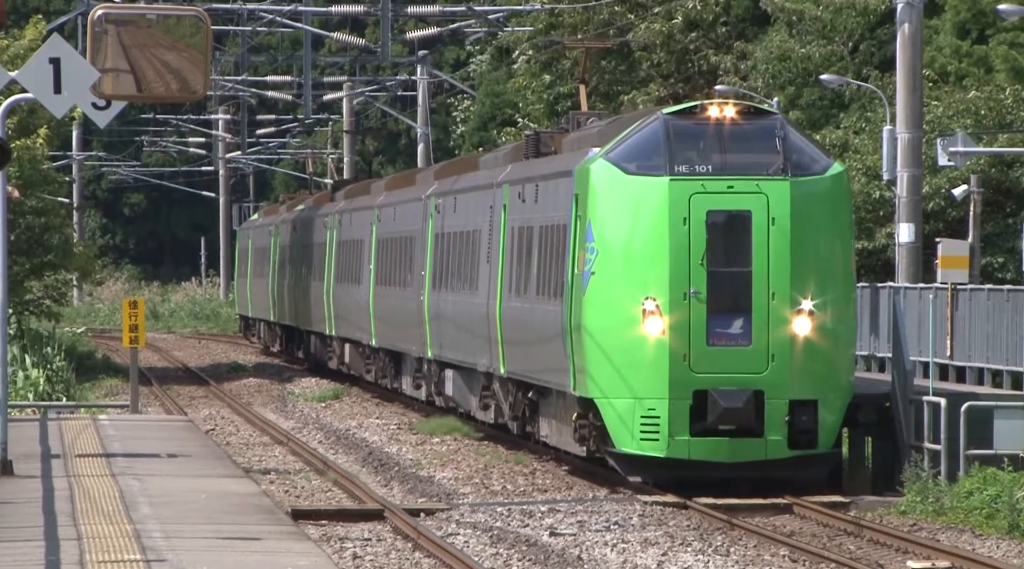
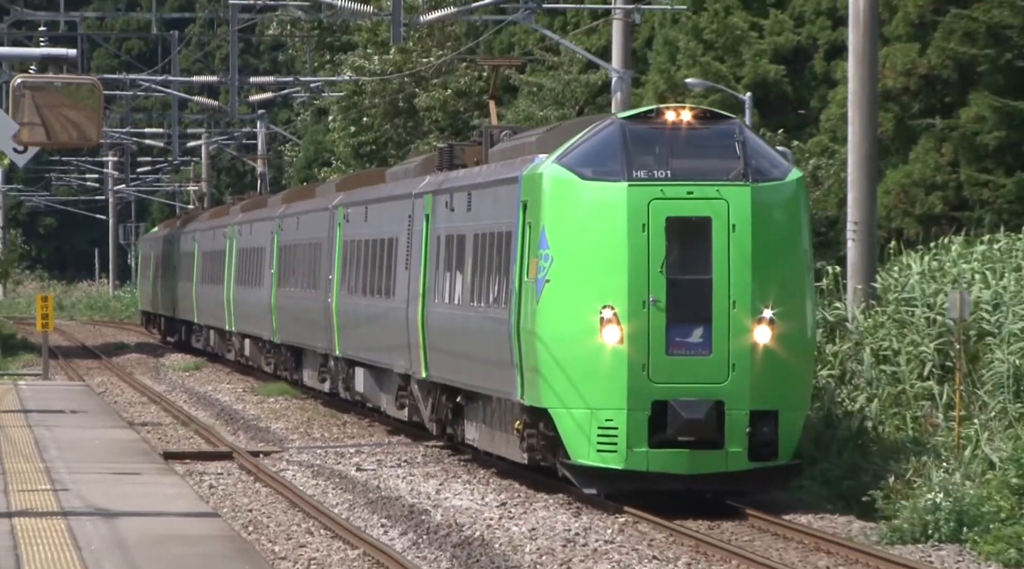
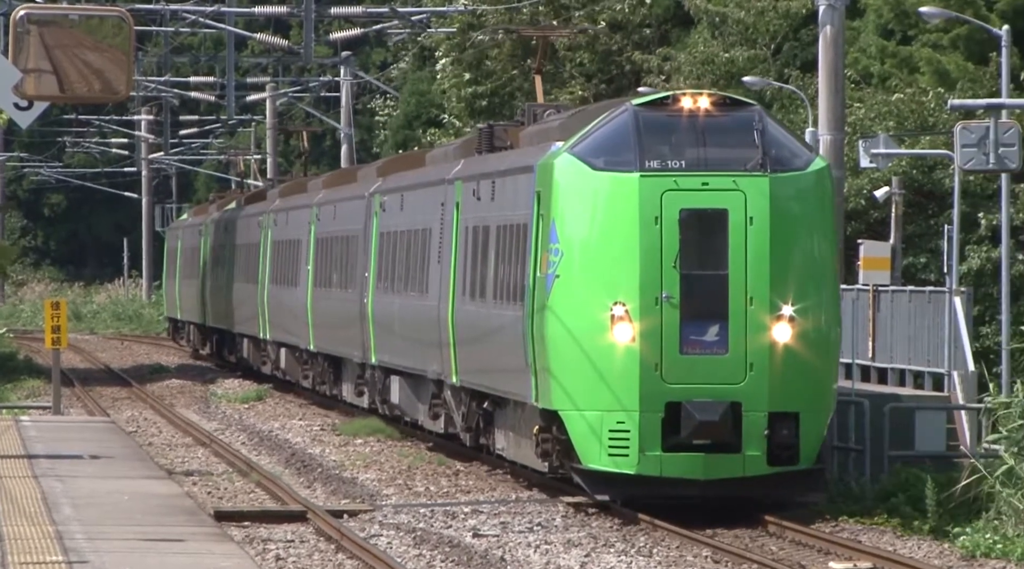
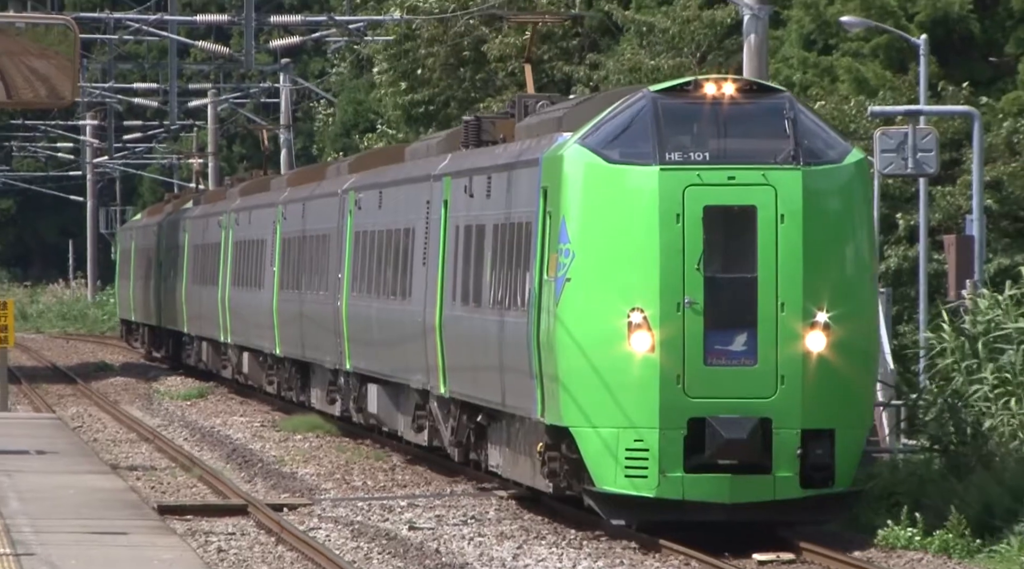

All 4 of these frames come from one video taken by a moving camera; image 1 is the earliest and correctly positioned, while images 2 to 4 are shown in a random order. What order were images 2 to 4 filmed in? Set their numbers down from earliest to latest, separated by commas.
3, 4, 2
